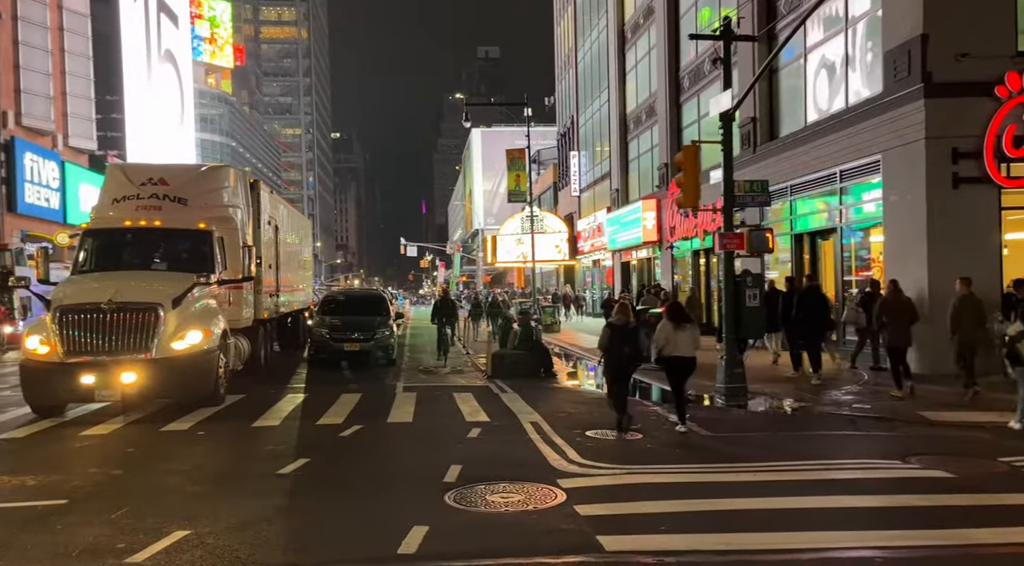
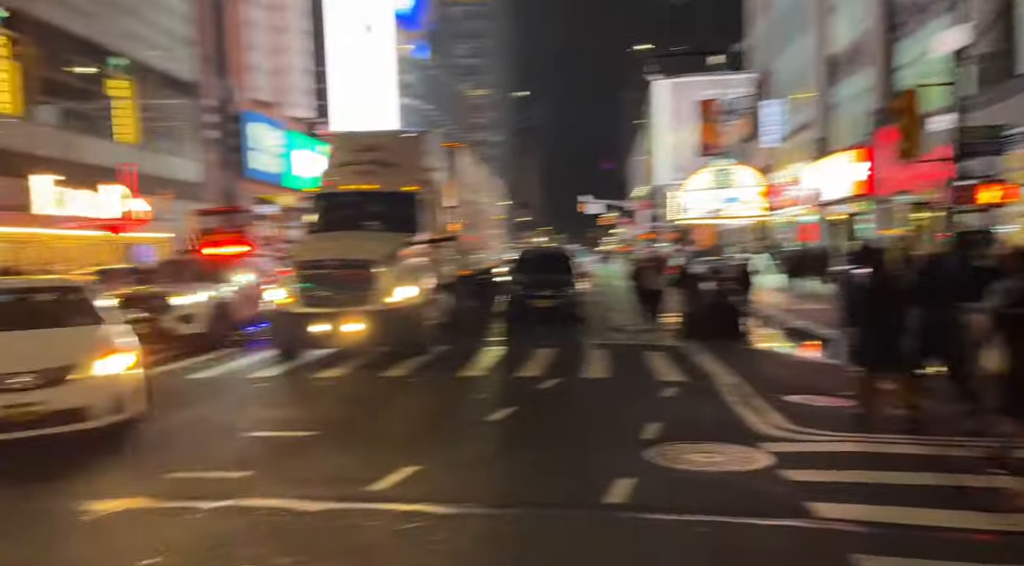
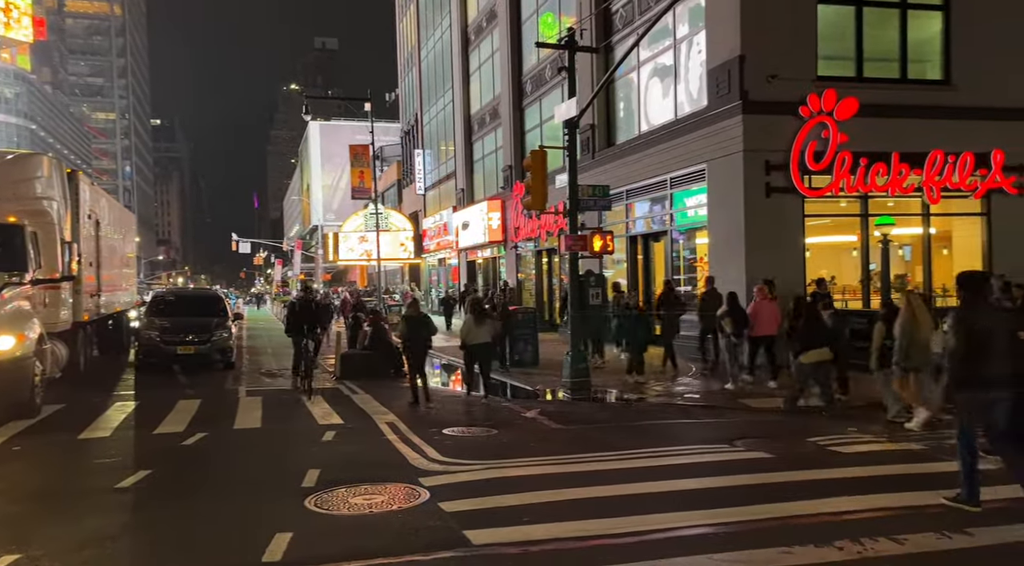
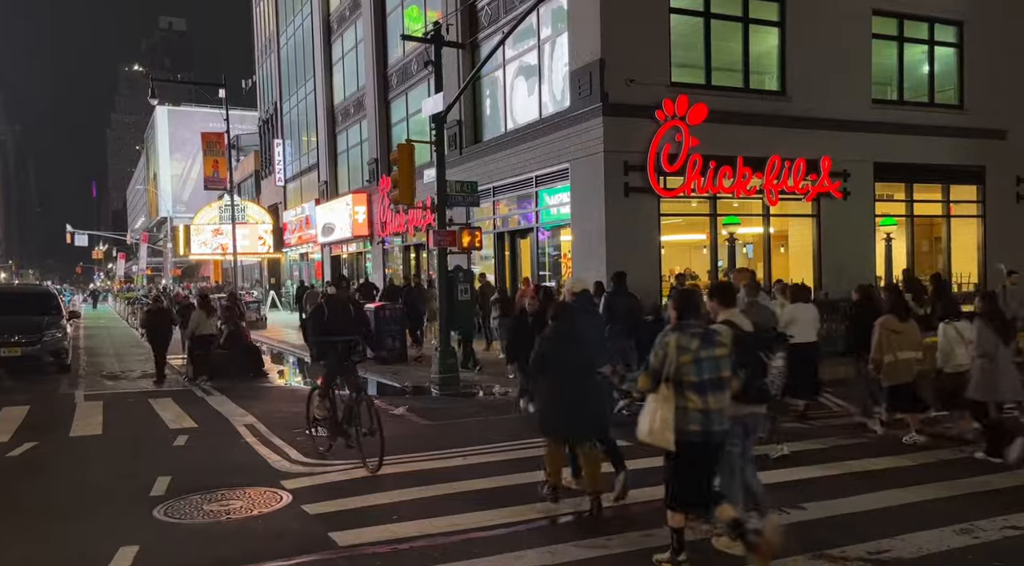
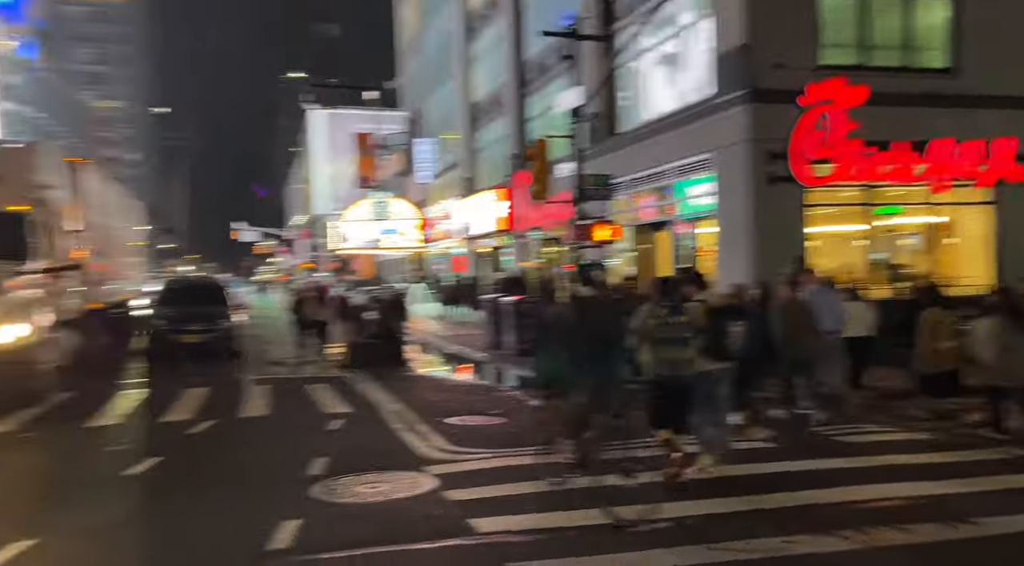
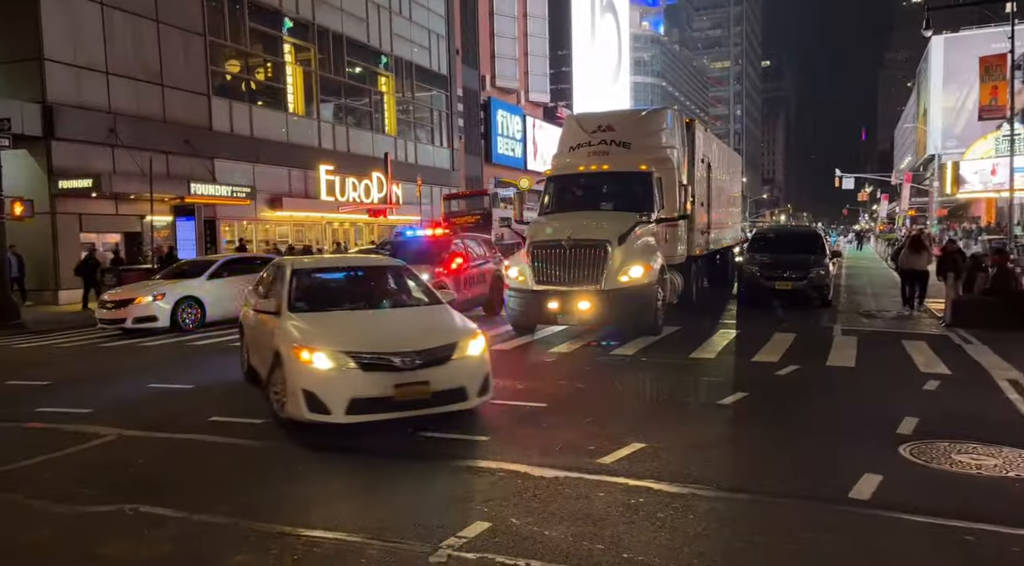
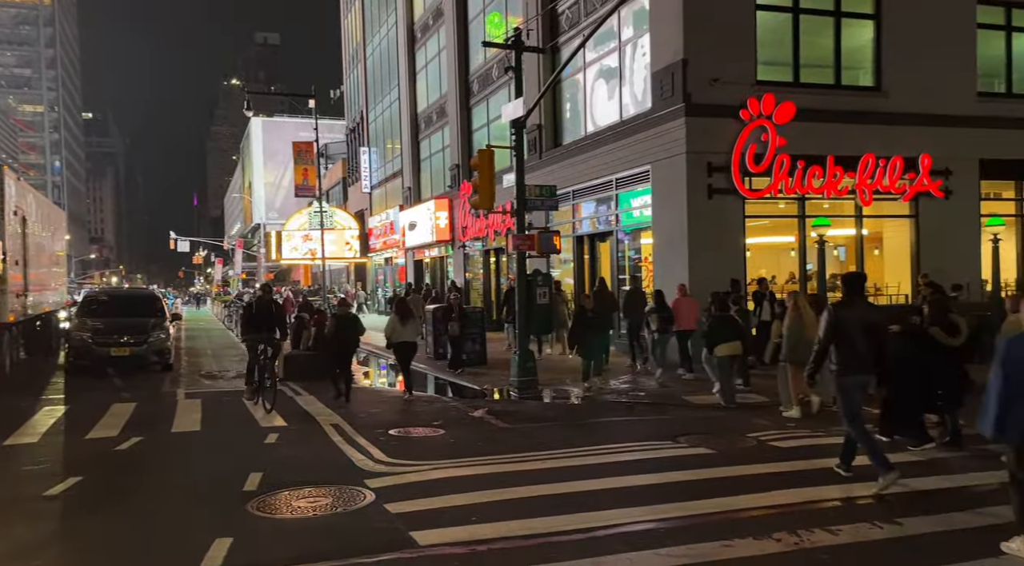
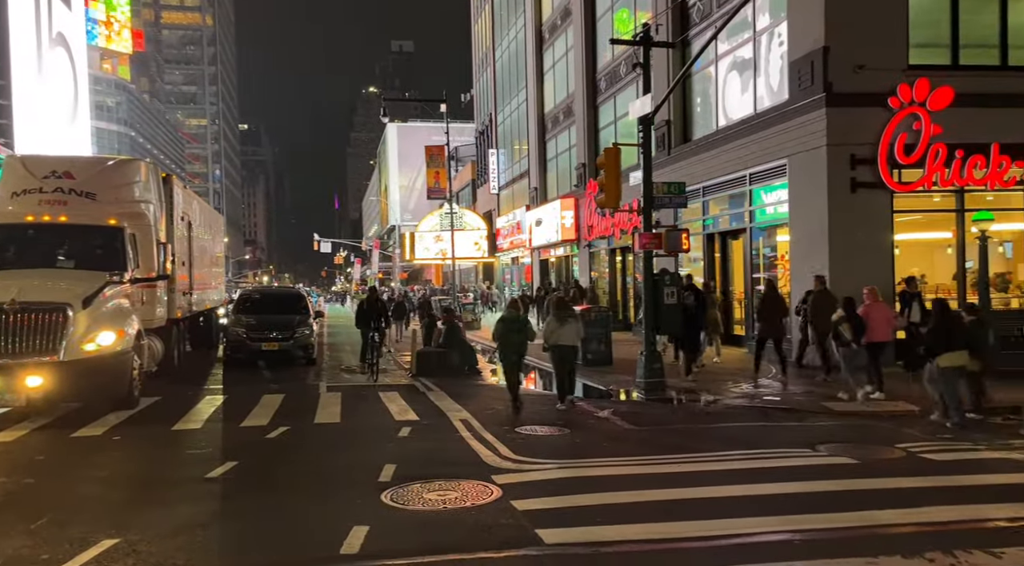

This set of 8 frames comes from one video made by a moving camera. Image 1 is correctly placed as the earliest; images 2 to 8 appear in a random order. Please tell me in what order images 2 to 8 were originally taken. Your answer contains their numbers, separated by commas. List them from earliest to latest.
8, 3, 7, 4, 5, 2, 6
